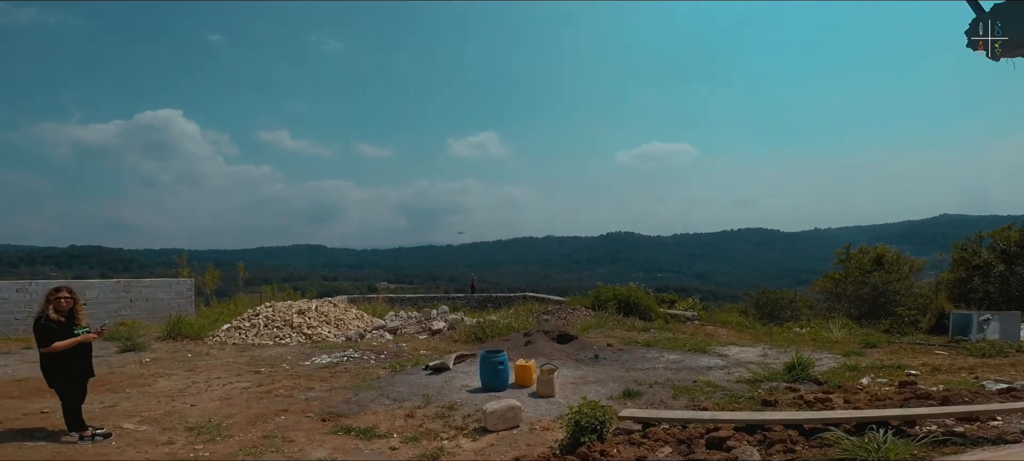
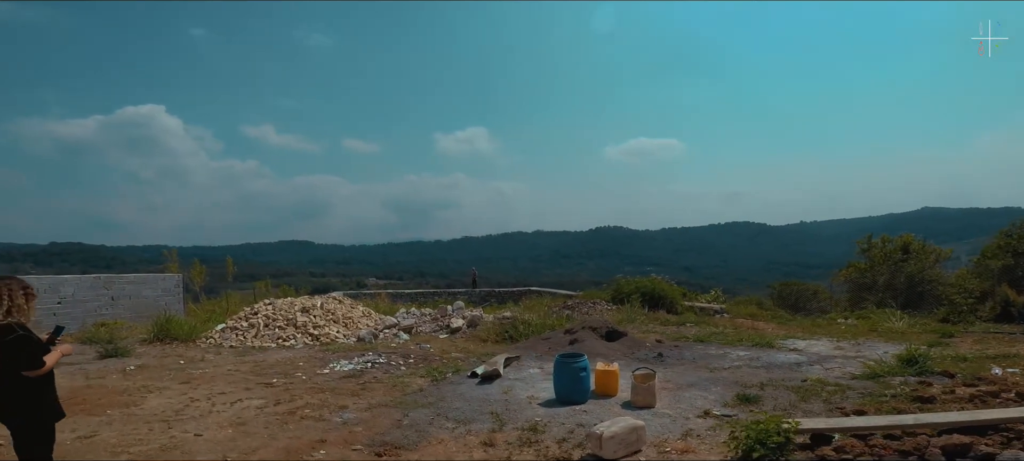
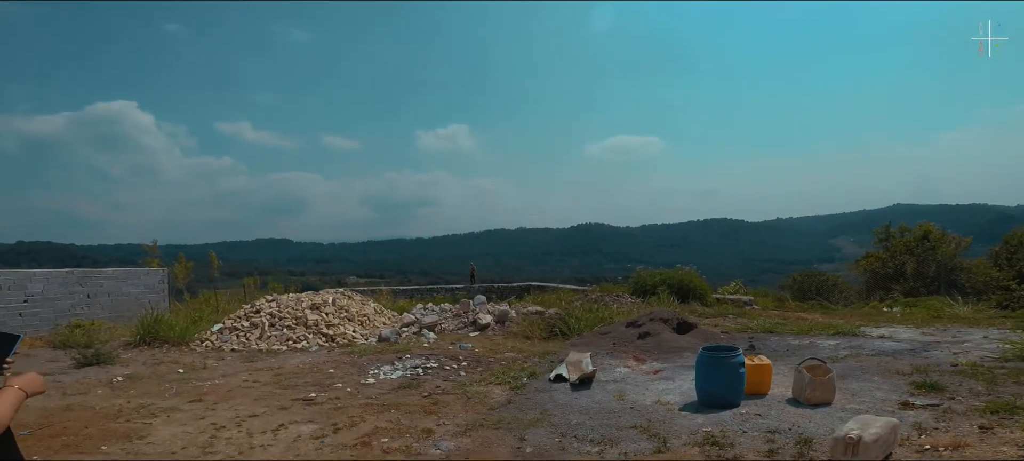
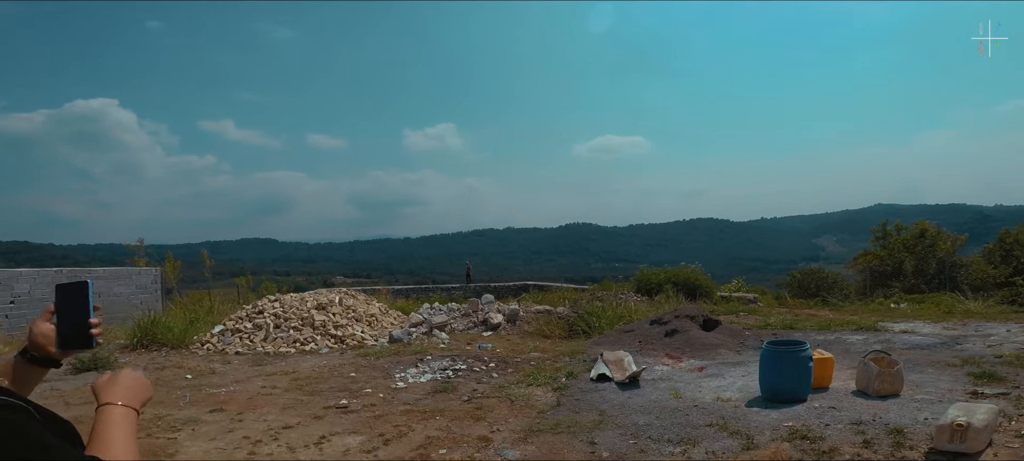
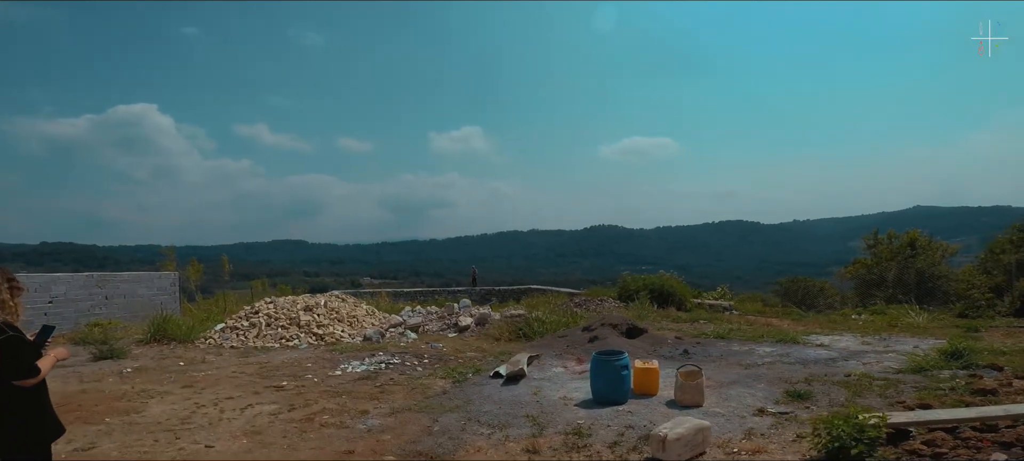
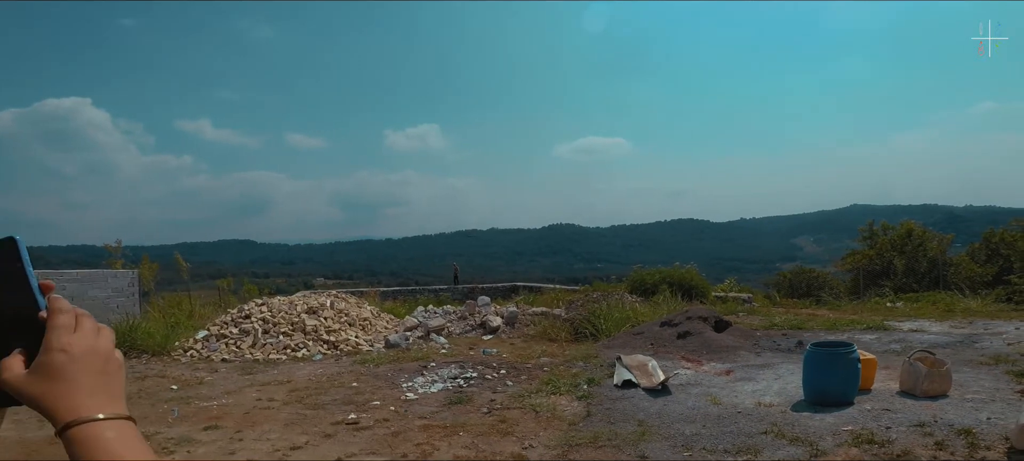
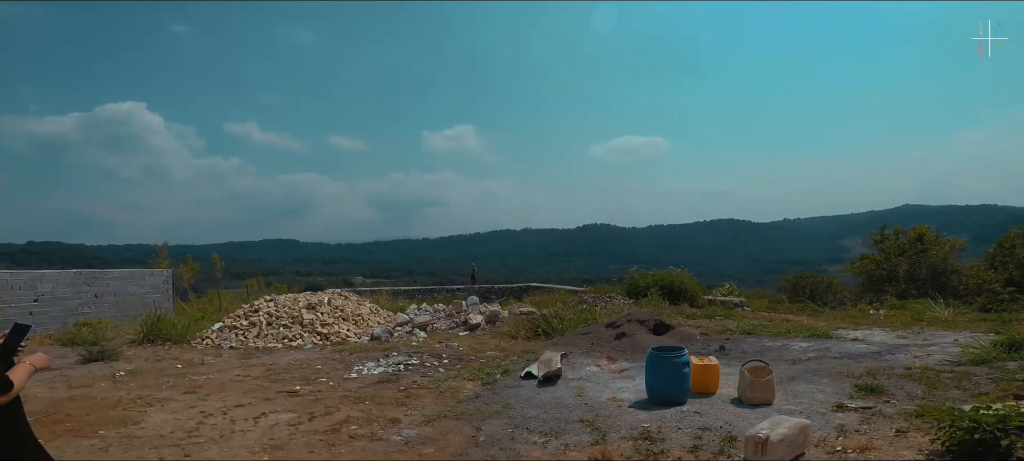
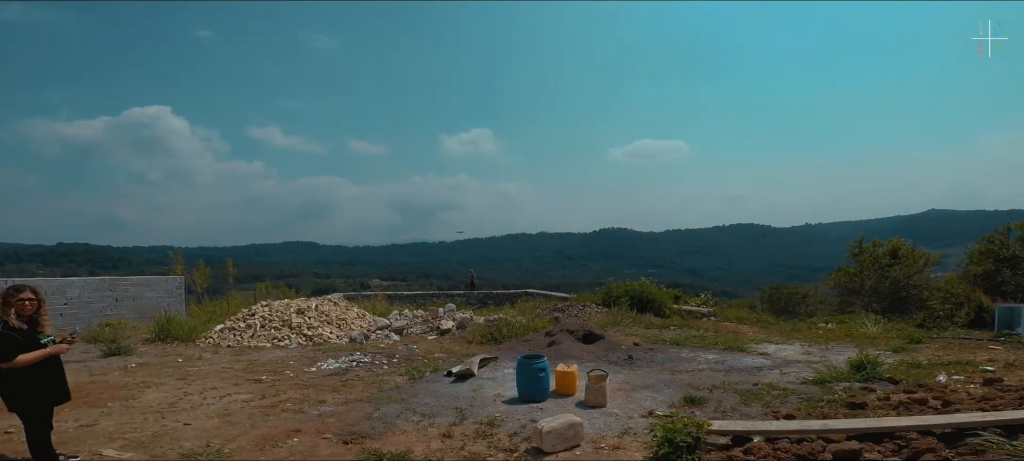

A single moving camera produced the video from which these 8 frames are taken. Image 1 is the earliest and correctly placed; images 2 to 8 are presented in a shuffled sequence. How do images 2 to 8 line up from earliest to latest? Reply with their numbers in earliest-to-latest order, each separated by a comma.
8, 2, 5, 7, 3, 4, 6
